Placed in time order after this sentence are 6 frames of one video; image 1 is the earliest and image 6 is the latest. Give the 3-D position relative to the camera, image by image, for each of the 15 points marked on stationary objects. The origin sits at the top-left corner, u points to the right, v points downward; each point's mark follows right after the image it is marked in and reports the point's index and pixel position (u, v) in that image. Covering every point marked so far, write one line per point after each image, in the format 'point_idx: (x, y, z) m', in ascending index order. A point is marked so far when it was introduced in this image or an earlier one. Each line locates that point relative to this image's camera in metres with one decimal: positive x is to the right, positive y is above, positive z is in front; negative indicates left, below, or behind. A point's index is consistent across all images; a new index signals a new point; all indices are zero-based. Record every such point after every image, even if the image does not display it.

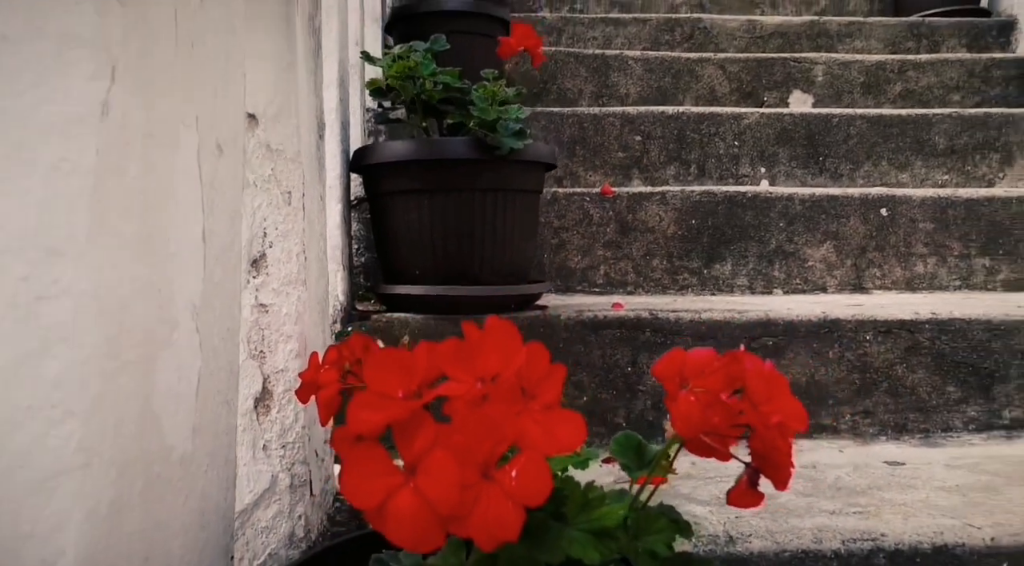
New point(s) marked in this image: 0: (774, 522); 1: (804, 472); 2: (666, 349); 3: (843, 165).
0: (+0.2, -0.2, +1.0) m
1: (+0.3, -0.2, +1.1) m
2: (+0.2, -0.1, +1.3) m
3: (+0.6, +0.2, +2.1) m
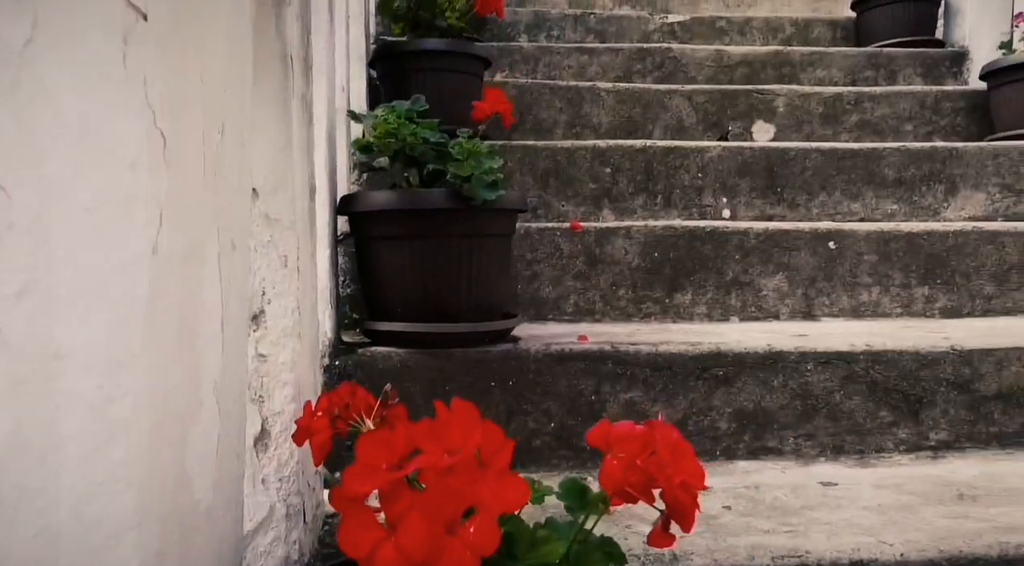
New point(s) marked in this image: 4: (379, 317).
0: (+0.2, -0.2, +1.1) m
1: (+0.3, -0.2, +1.3) m
2: (+0.1, -0.1, +1.4) m
3: (+0.6, +0.2, +2.2) m
4: (-0.2, 0.0, +1.5) m
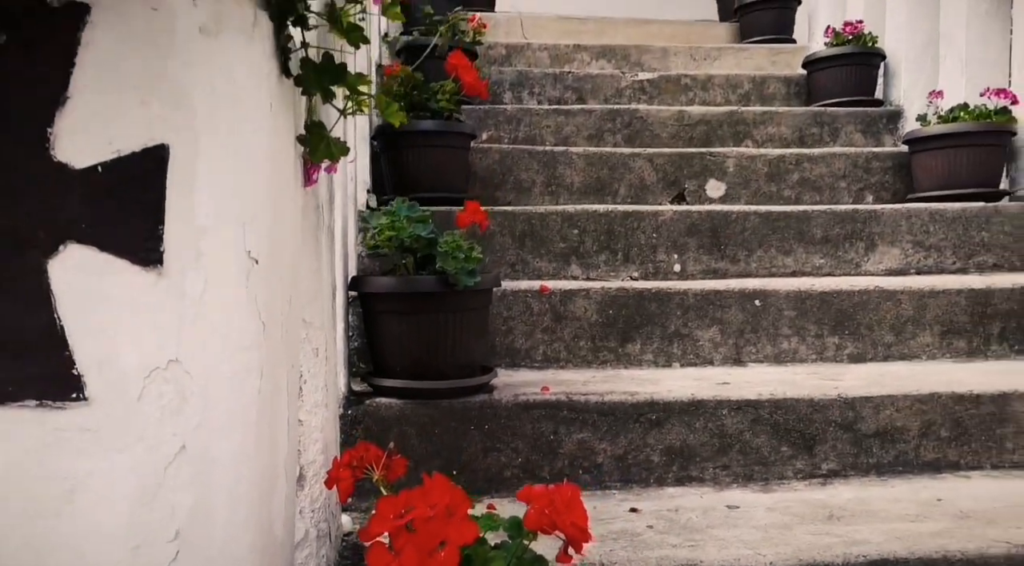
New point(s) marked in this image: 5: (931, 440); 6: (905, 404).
0: (+0.2, -0.3, +1.5) m
1: (+0.2, -0.3, +1.6) m
2: (+0.1, -0.2, +1.8) m
3: (+0.5, +0.1, +2.6) m
4: (-0.2, -0.1, +1.8) m
5: (+0.7, -0.3, +1.9) m
6: (+0.6, -0.2, +1.9) m
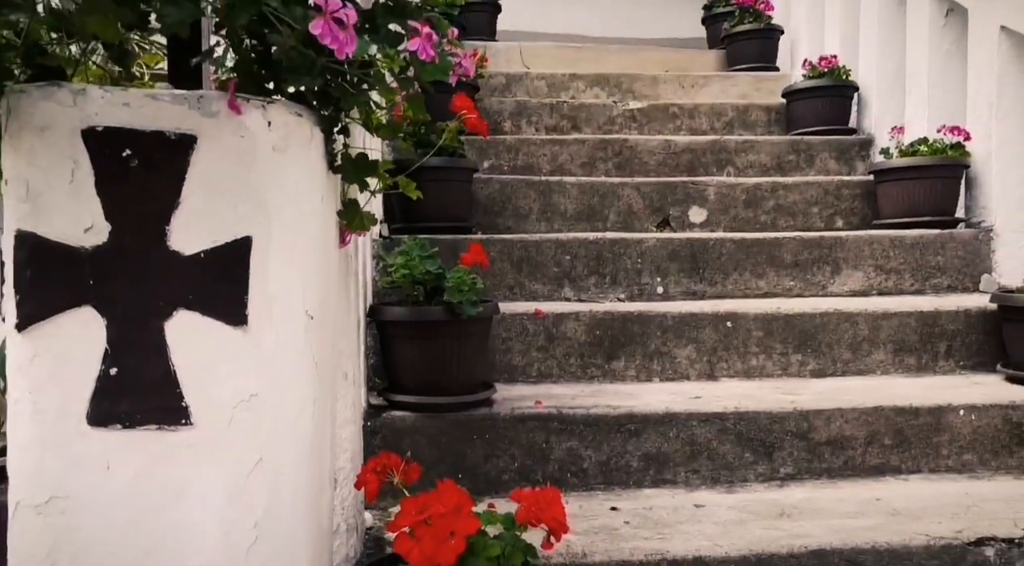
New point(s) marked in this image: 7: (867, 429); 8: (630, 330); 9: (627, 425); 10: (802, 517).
0: (+0.2, -0.4, +1.8) m
1: (+0.2, -0.4, +1.9) m
2: (+0.1, -0.3, +2.1) m
3: (+0.5, 0.0, +2.9) m
4: (-0.2, -0.2, +2.1) m
5: (+0.7, -0.3, +2.1) m
6: (+0.6, -0.3, +2.1) m
7: (+0.7, -0.3, +2.1) m
8: (+0.3, -0.1, +2.5) m
9: (+0.2, -0.3, +2.1) m
10: (+0.5, -0.4, +1.9) m
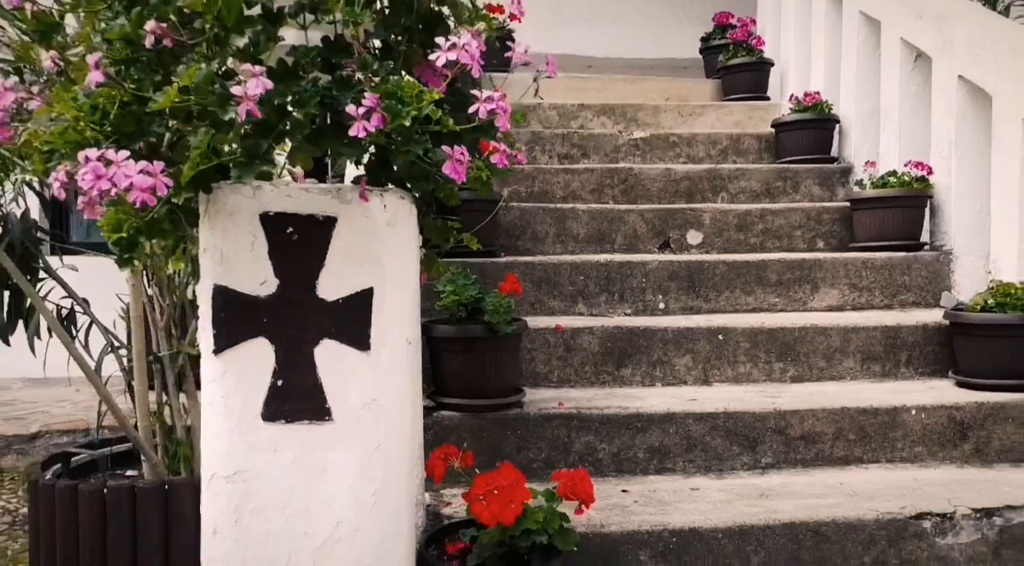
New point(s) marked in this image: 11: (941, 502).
0: (+0.2, -0.4, +2.2) m
1: (+0.3, -0.4, +2.3) m
2: (+0.2, -0.3, +2.5) m
3: (+0.6, 0.0, +3.3) m
4: (-0.2, -0.2, +2.5) m
5: (+0.8, -0.4, +2.6) m
6: (+0.7, -0.3, +2.6) m
7: (+0.7, -0.3, +2.6) m
8: (+0.3, -0.2, +2.9) m
9: (+0.3, -0.3, +2.5) m
10: (+0.5, -0.4, +2.3) m
11: (+0.8, -0.4, +2.2) m
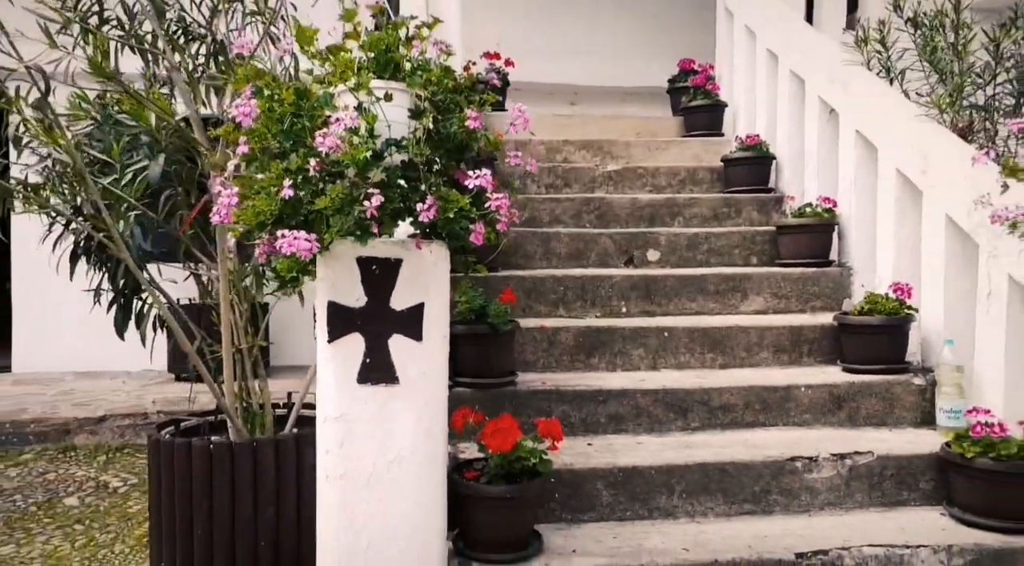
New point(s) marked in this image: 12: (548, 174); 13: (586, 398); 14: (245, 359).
0: (+0.2, -0.5, +3.1) m
1: (+0.3, -0.5, +3.3) m
2: (+0.1, -0.4, +3.4) m
3: (+0.6, -0.1, +4.2) m
4: (-0.2, -0.3, +3.5) m
5: (+0.7, -0.4, +3.5) m
6: (+0.7, -0.3, +3.5) m
7: (+0.7, -0.4, +3.5) m
8: (+0.3, -0.2, +3.8) m
9: (+0.3, -0.3, +3.5) m
10: (+0.5, -0.5, +3.2) m
11: (+0.8, -0.5, +3.2) m
12: (+0.2, +0.5, +5.2) m
13: (+0.2, -0.4, +3.4) m
14: (-0.9, -0.3, +3.7) m
